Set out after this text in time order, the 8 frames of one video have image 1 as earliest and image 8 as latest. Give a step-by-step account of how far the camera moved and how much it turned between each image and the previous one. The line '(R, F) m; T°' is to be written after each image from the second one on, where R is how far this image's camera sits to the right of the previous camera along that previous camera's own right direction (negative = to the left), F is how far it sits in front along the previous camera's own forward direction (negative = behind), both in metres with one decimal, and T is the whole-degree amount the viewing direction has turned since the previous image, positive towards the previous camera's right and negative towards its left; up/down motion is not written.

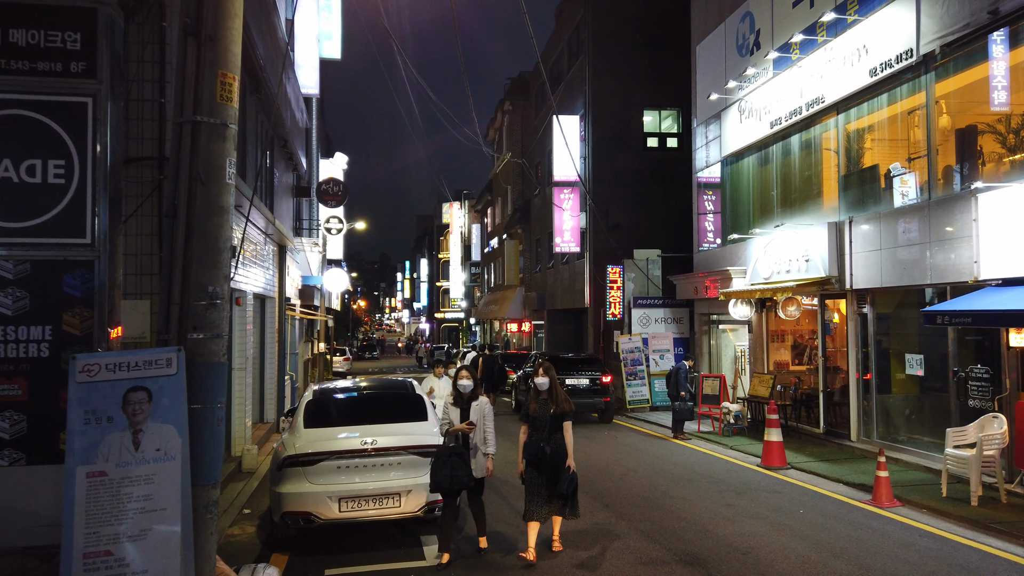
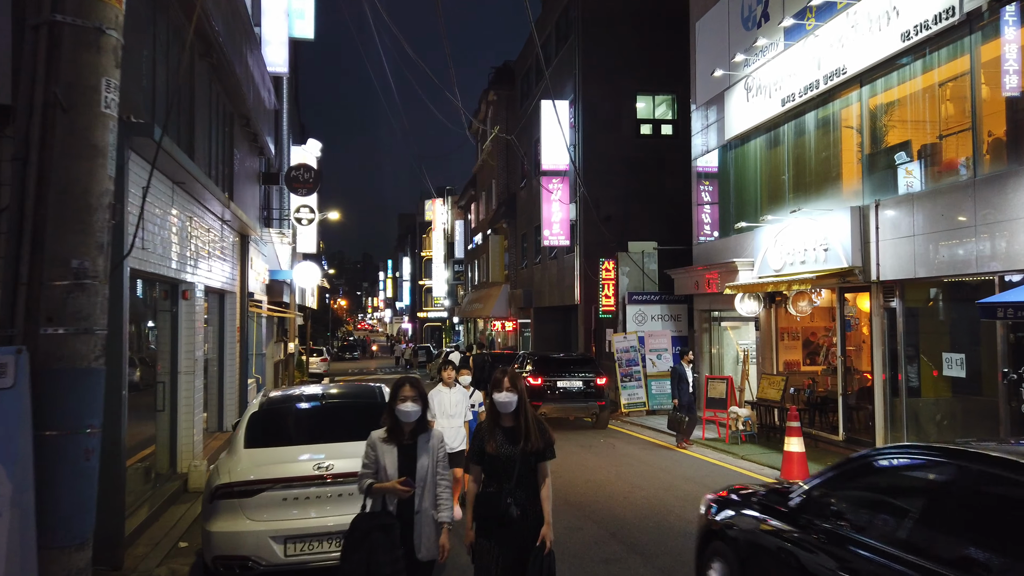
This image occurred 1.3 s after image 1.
(-0.1, +1.4) m; +1°
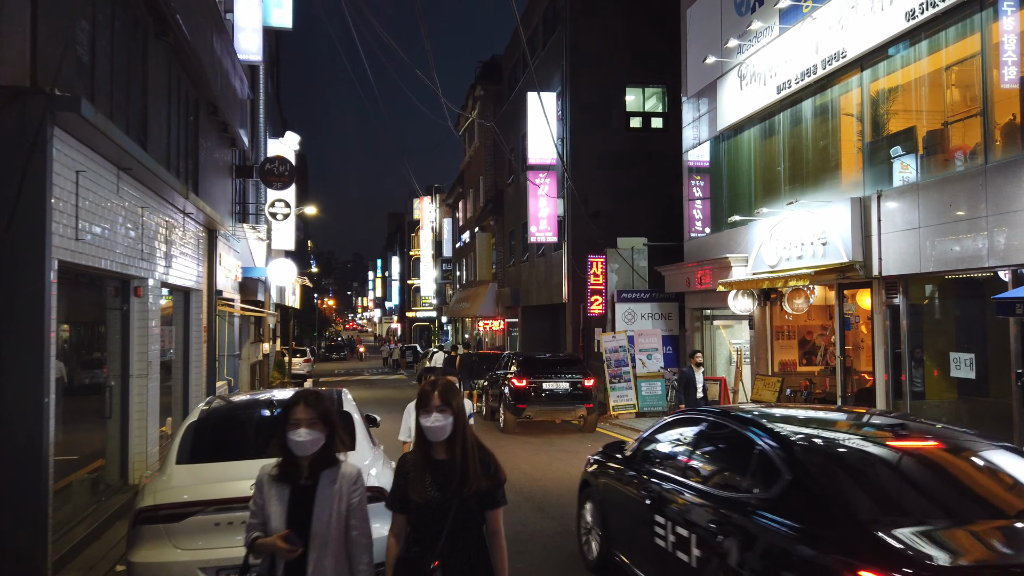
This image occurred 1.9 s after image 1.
(+0.2, +0.7) m; +1°
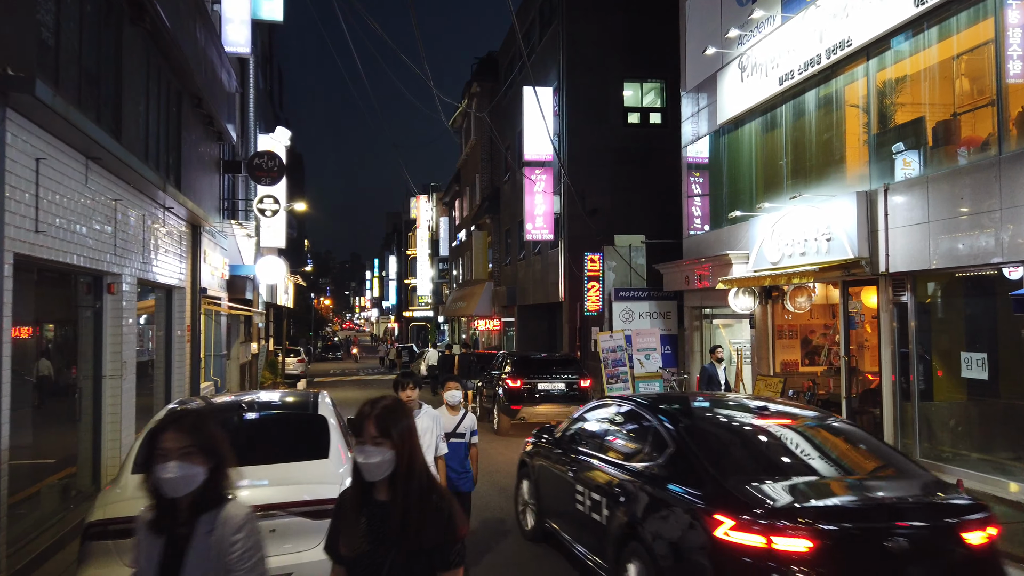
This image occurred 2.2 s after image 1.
(+0.1, +0.4) m; 0°
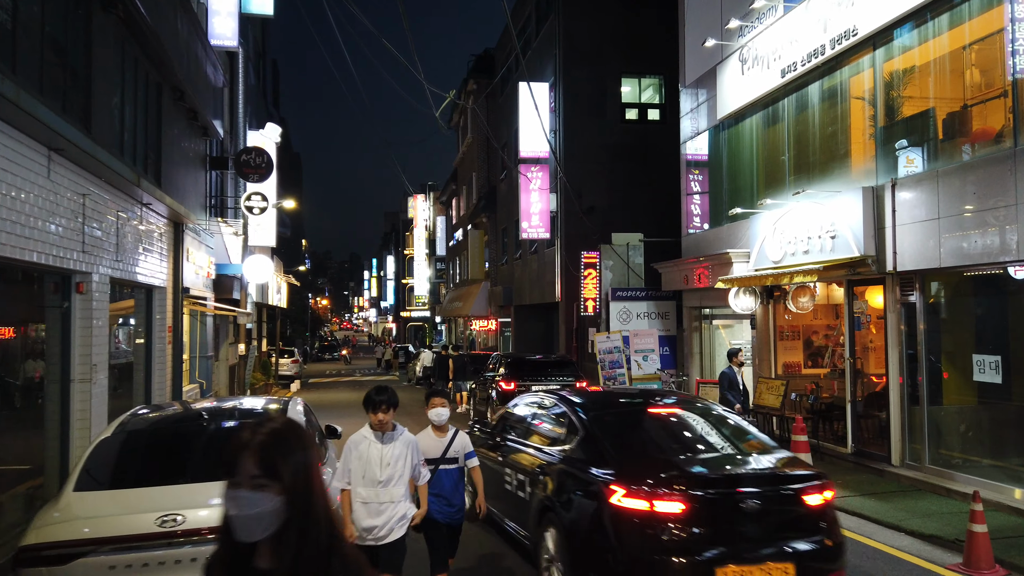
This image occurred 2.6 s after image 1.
(+0.1, +0.4) m; 0°
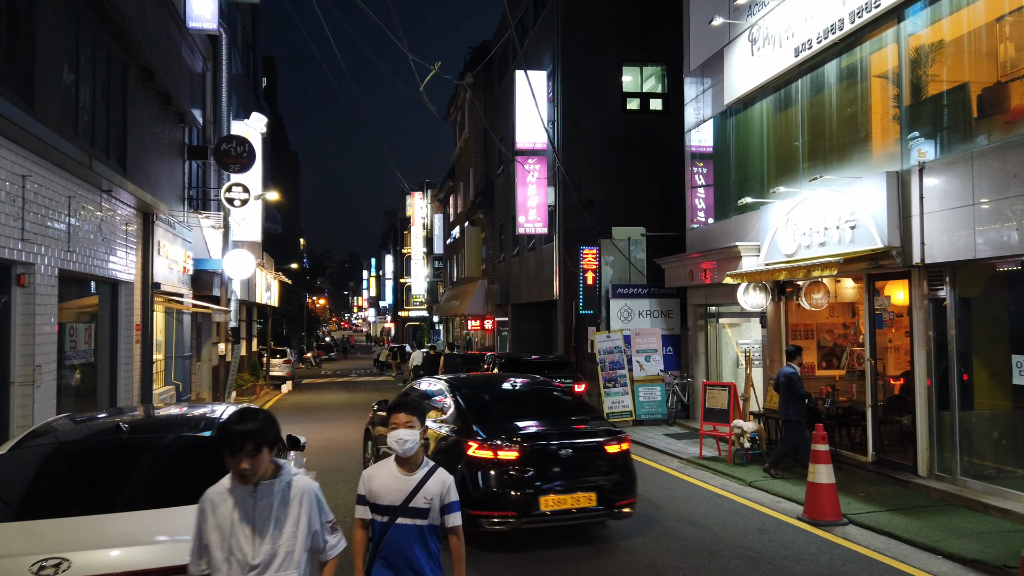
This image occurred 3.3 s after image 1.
(+0.1, +0.9) m; 0°
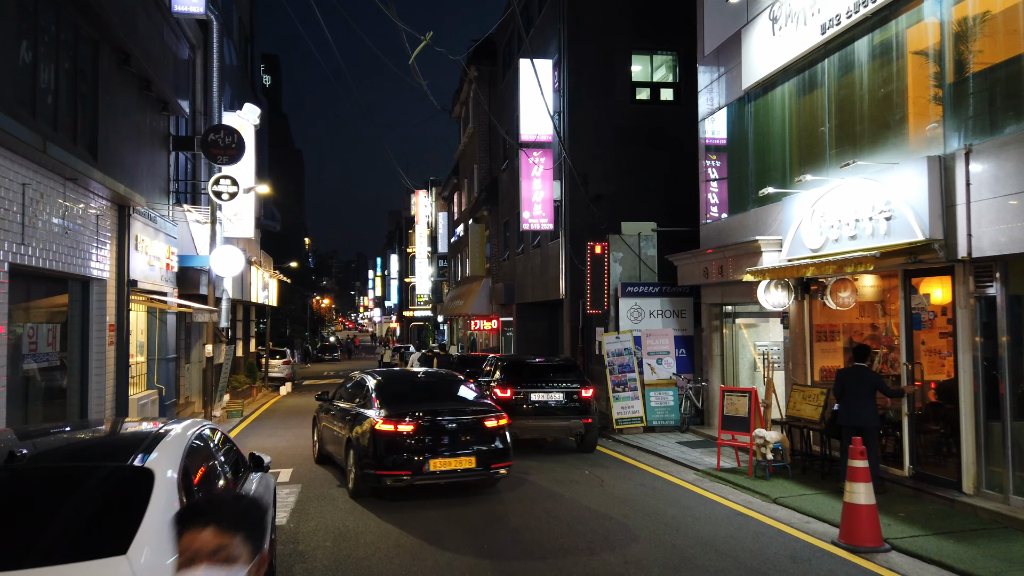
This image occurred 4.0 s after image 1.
(+0.1, +0.9) m; 0°
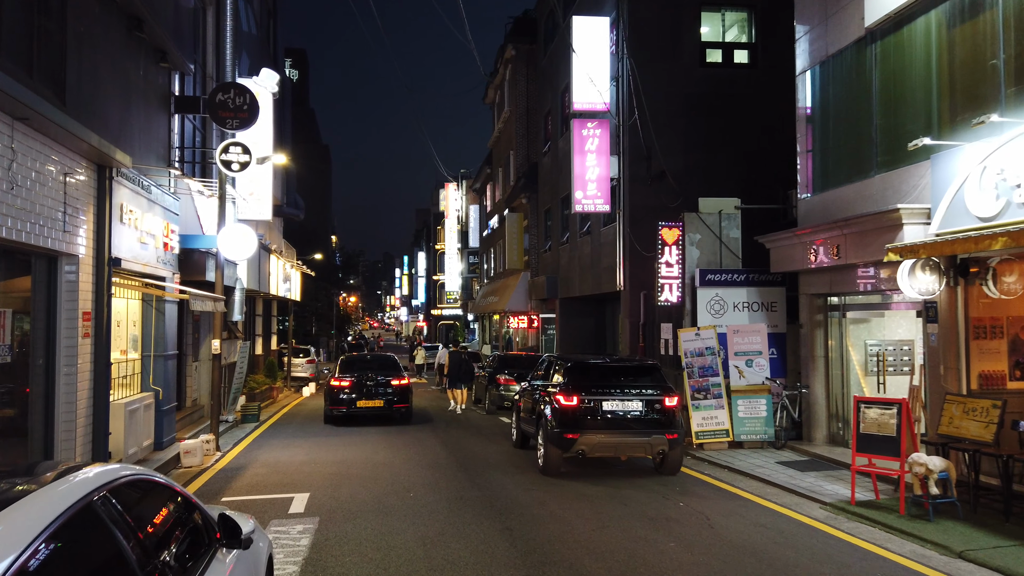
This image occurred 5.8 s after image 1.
(-0.6, +2.3) m; -2°
